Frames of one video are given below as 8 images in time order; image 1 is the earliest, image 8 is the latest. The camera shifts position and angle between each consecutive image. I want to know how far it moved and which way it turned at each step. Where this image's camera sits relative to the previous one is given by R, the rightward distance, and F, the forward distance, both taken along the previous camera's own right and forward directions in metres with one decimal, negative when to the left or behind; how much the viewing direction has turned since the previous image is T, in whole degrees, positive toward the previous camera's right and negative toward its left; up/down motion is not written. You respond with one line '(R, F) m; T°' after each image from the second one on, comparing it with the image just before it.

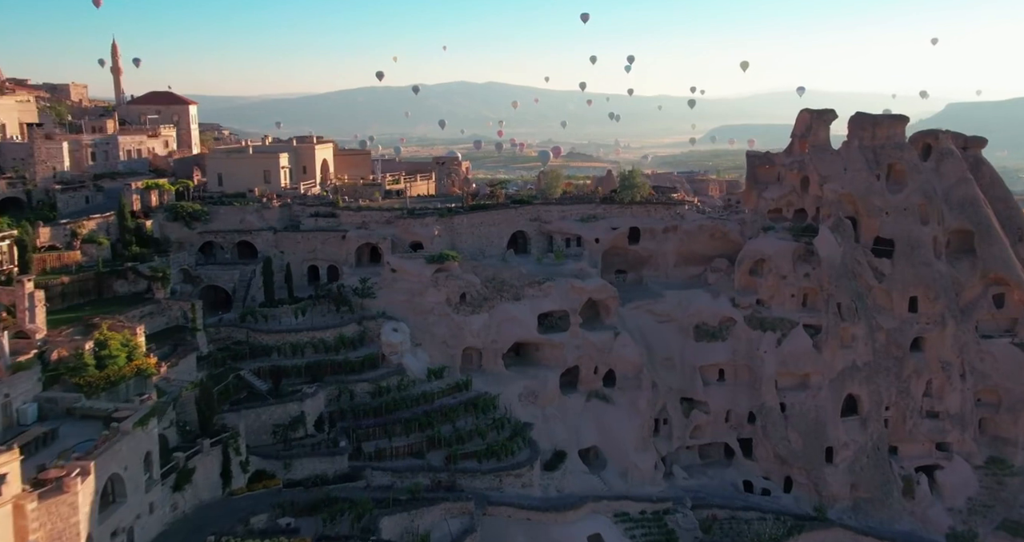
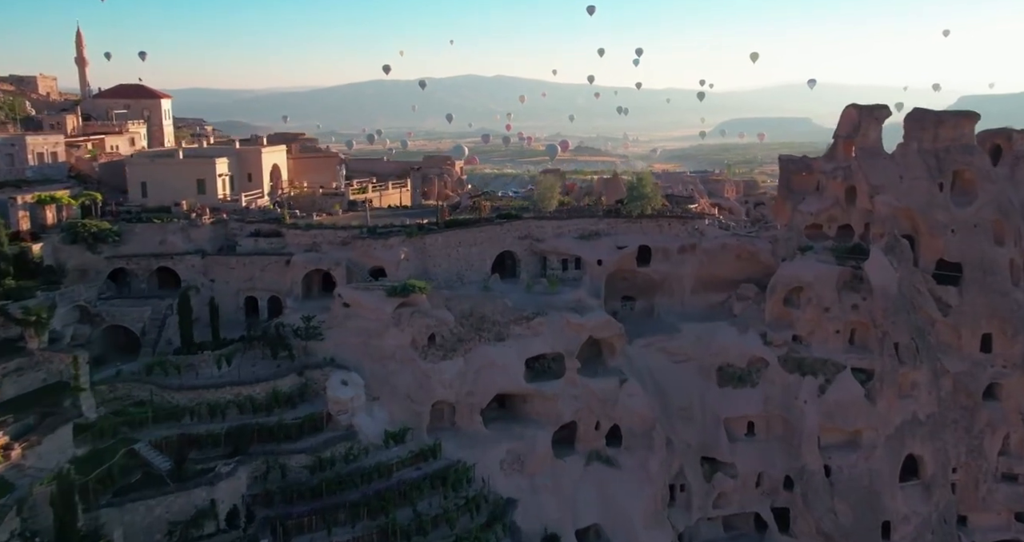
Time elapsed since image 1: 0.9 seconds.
(+0.8, +5.4) m; -1°
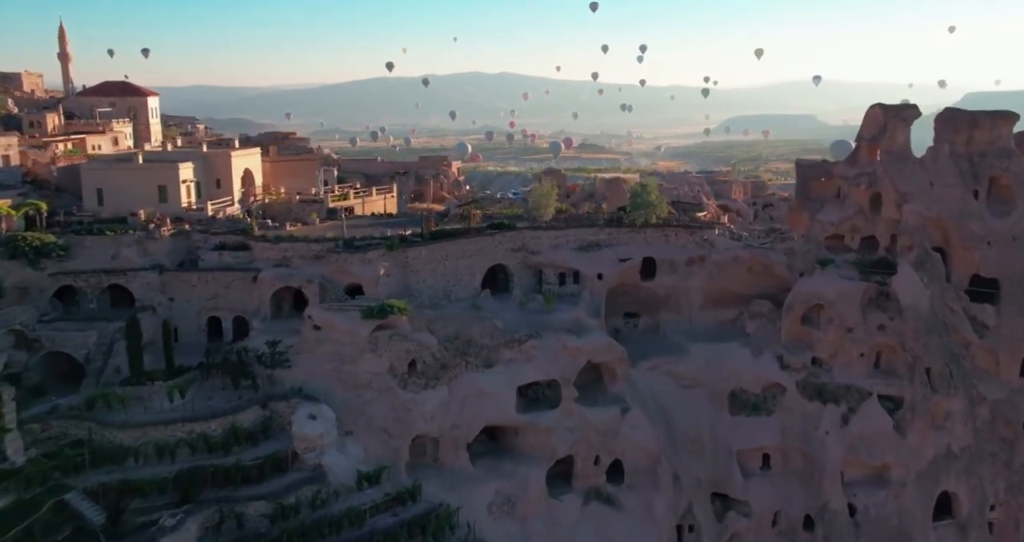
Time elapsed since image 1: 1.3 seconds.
(+0.4, +2.3) m; 0°
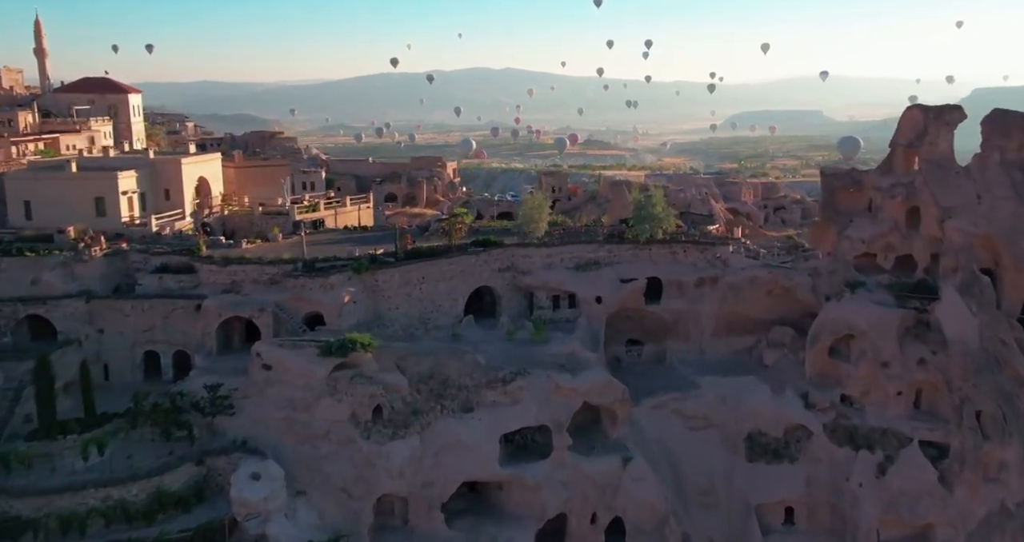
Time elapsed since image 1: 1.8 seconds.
(+0.5, +3.0) m; 0°
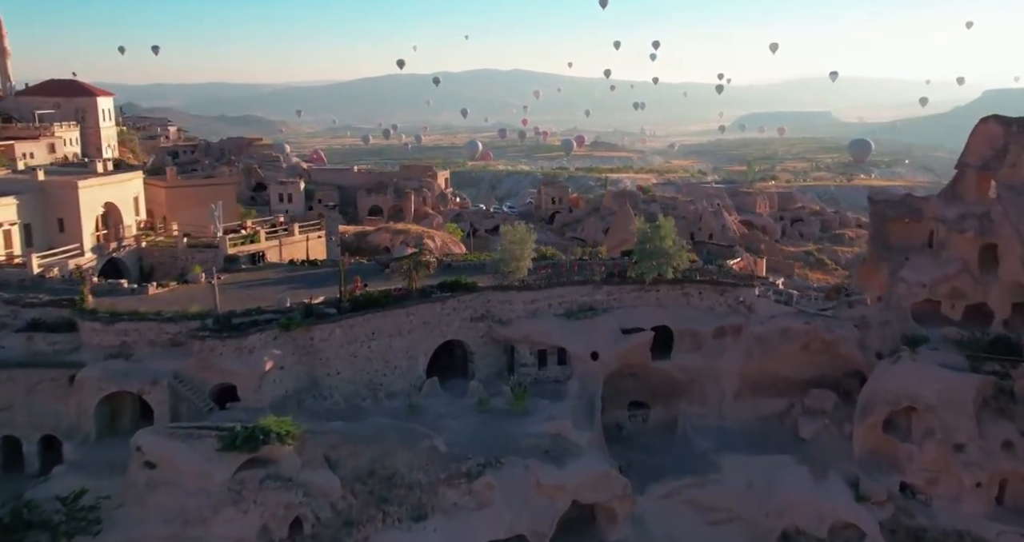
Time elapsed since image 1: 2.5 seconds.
(+0.7, +4.3) m; -1°
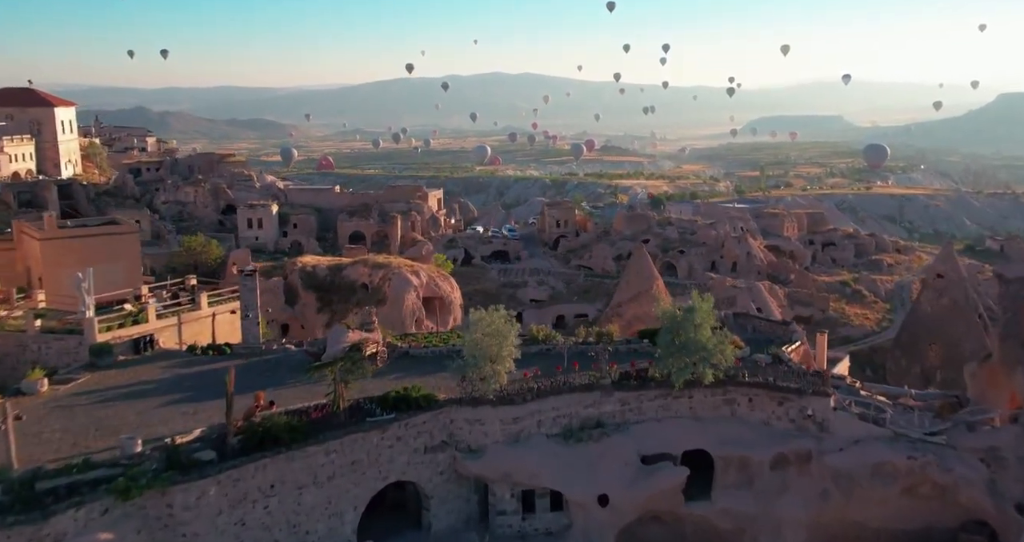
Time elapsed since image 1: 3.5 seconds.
(+0.6, +5.6) m; -1°
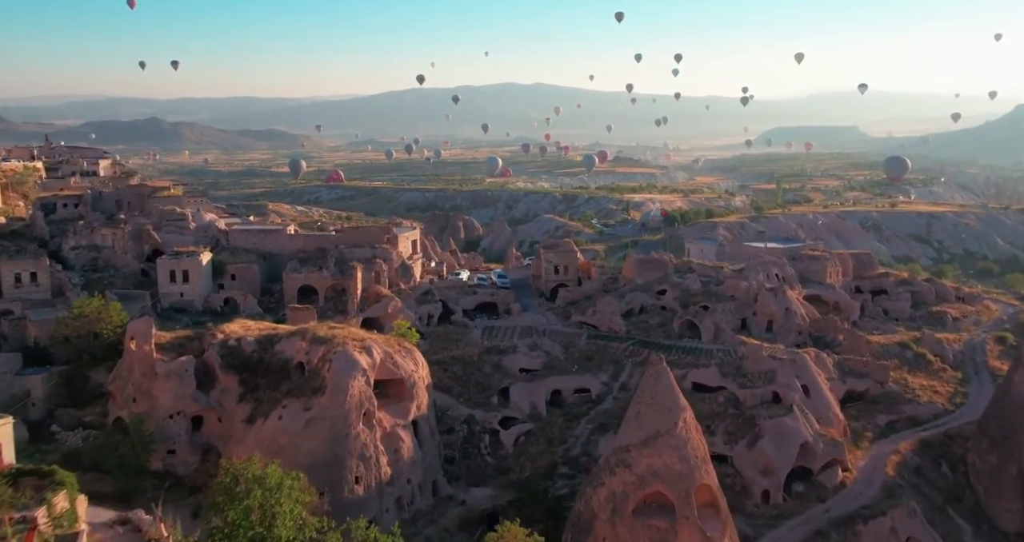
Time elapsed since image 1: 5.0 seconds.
(+1.2, +8.2) m; -1°
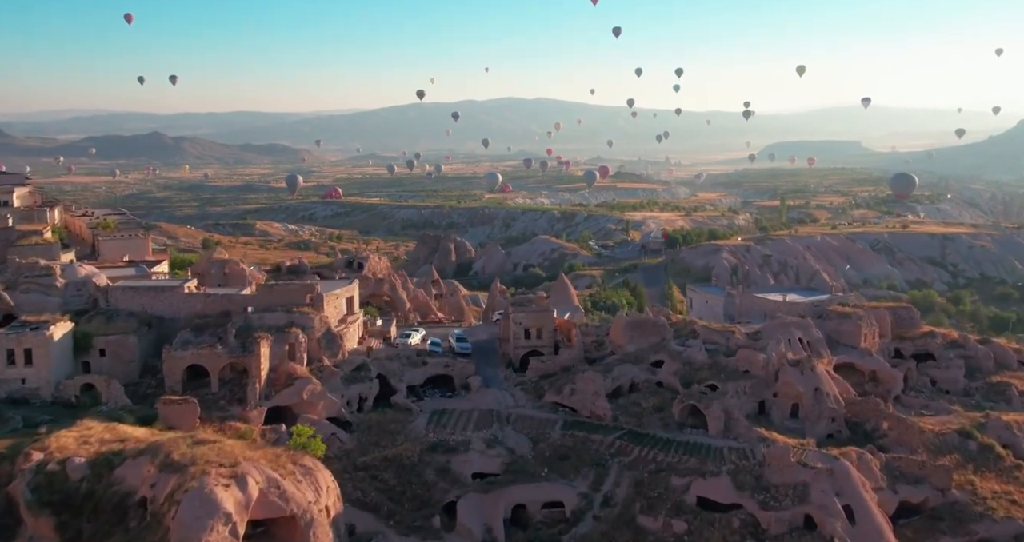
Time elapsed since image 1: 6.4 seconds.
(+1.8, +8.3) m; 0°
